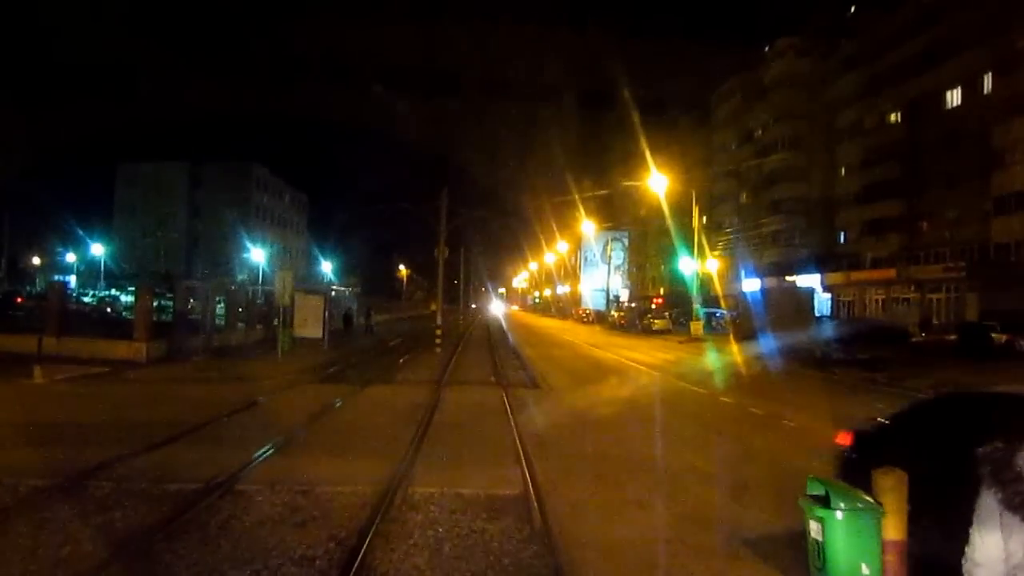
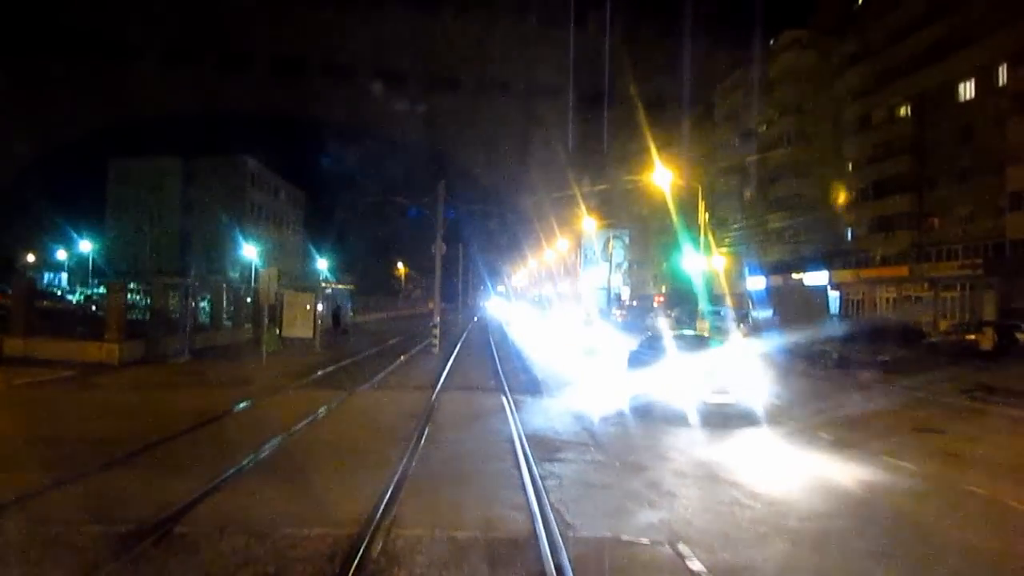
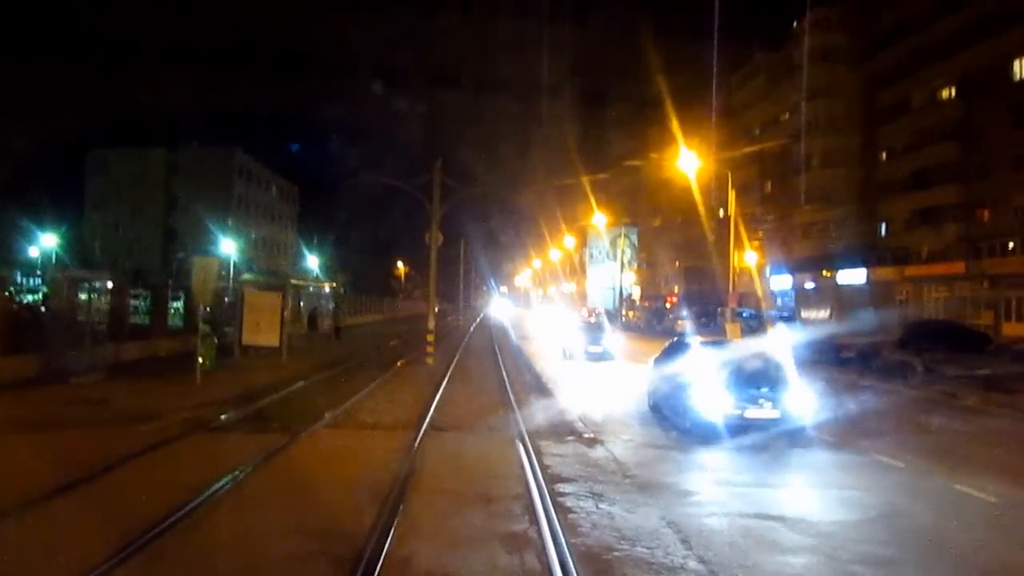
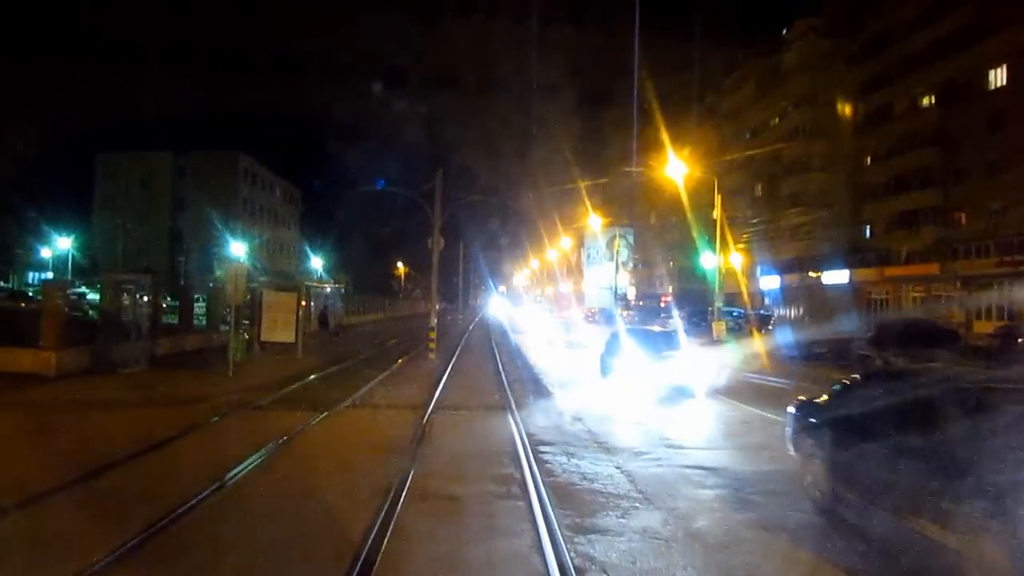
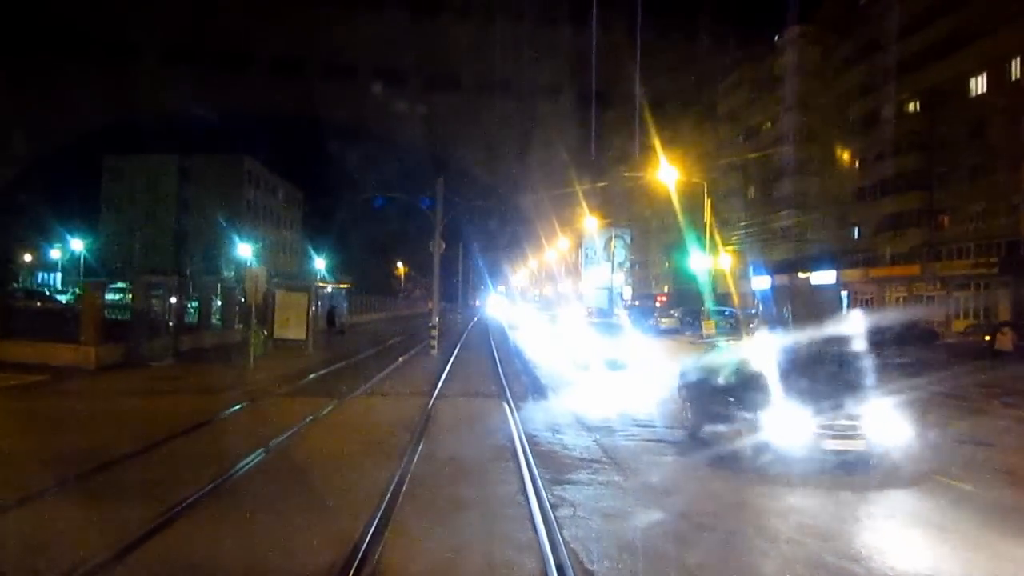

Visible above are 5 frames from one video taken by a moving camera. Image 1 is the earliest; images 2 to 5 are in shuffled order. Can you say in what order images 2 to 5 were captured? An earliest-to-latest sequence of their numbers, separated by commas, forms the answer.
2, 5, 4, 3
